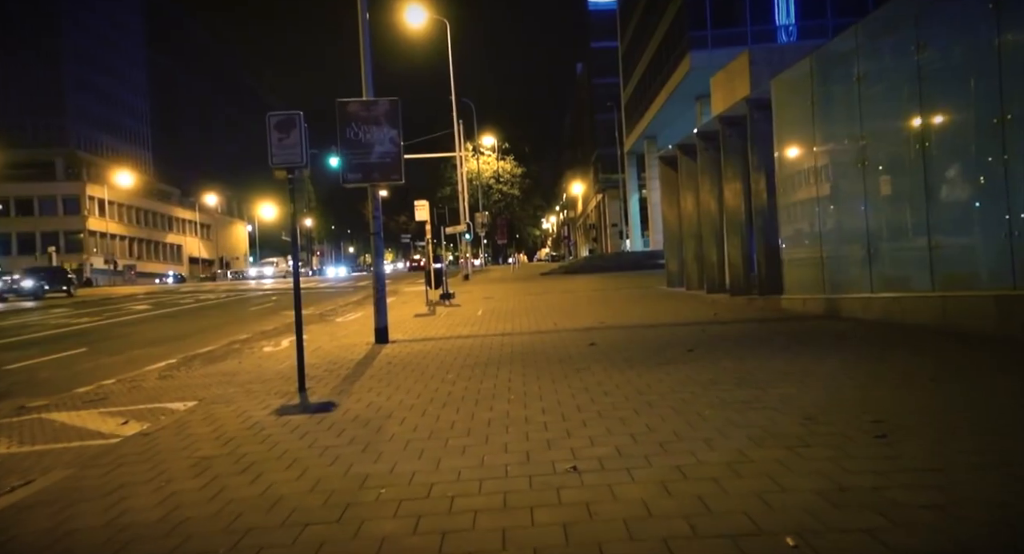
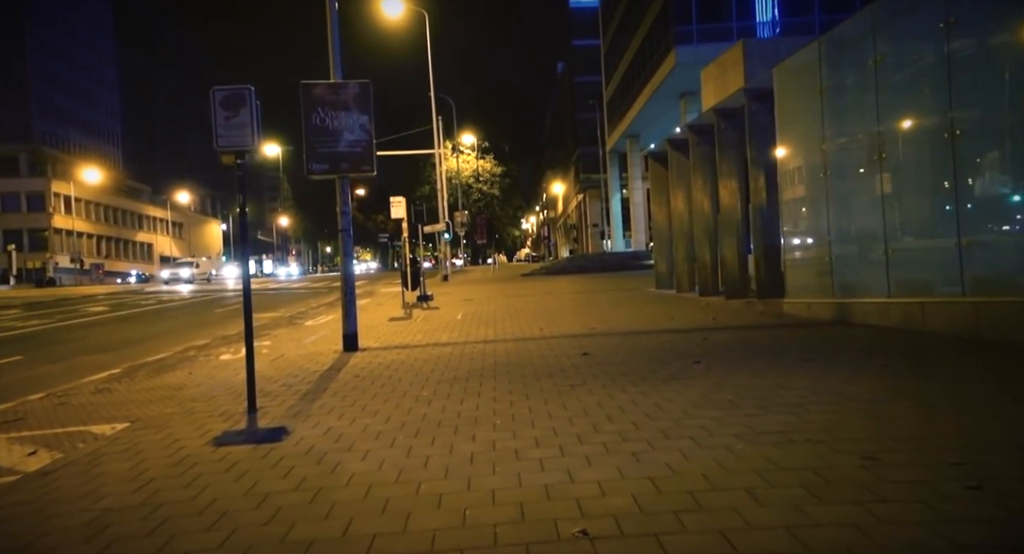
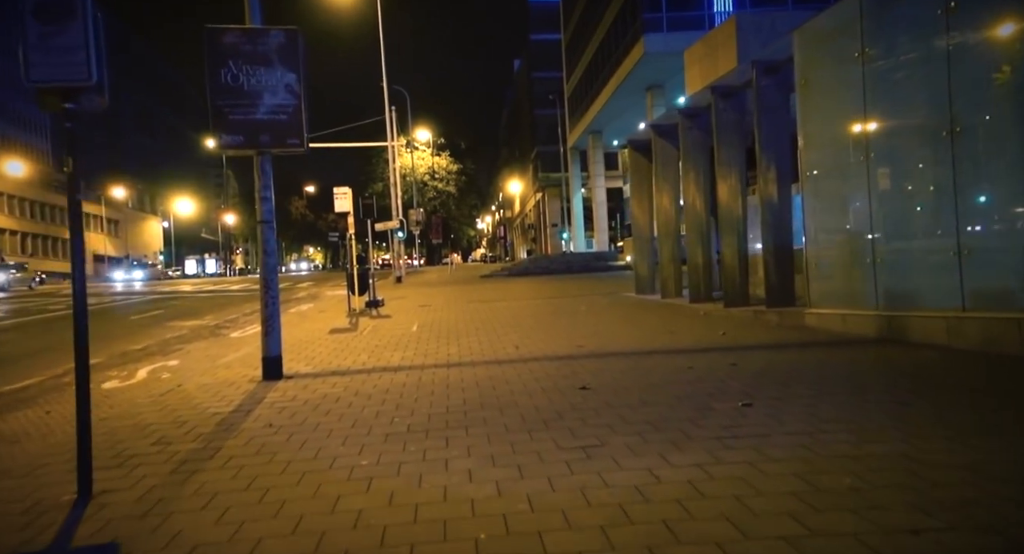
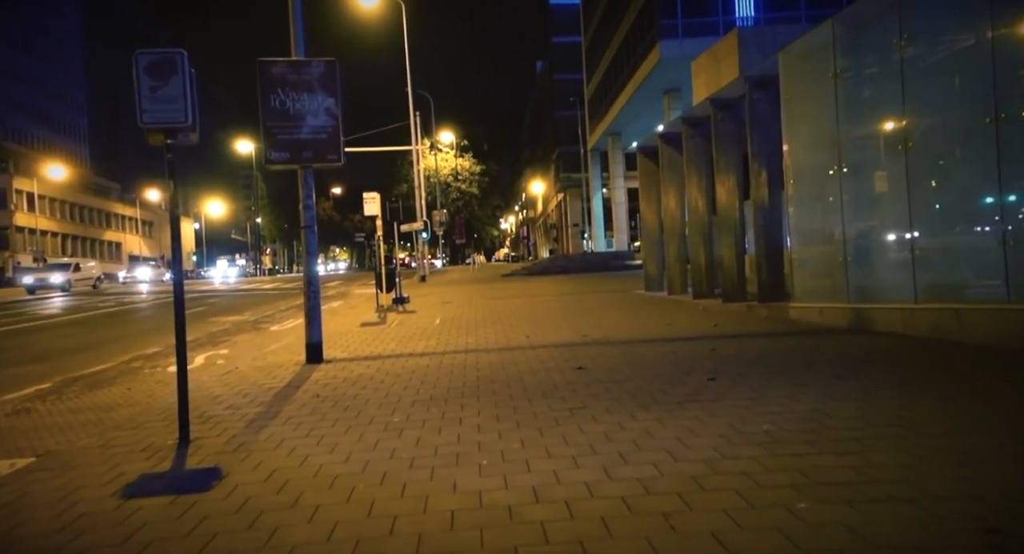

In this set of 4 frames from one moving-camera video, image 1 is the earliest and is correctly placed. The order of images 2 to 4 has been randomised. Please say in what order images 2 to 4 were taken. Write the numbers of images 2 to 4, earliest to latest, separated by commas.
2, 4, 3
